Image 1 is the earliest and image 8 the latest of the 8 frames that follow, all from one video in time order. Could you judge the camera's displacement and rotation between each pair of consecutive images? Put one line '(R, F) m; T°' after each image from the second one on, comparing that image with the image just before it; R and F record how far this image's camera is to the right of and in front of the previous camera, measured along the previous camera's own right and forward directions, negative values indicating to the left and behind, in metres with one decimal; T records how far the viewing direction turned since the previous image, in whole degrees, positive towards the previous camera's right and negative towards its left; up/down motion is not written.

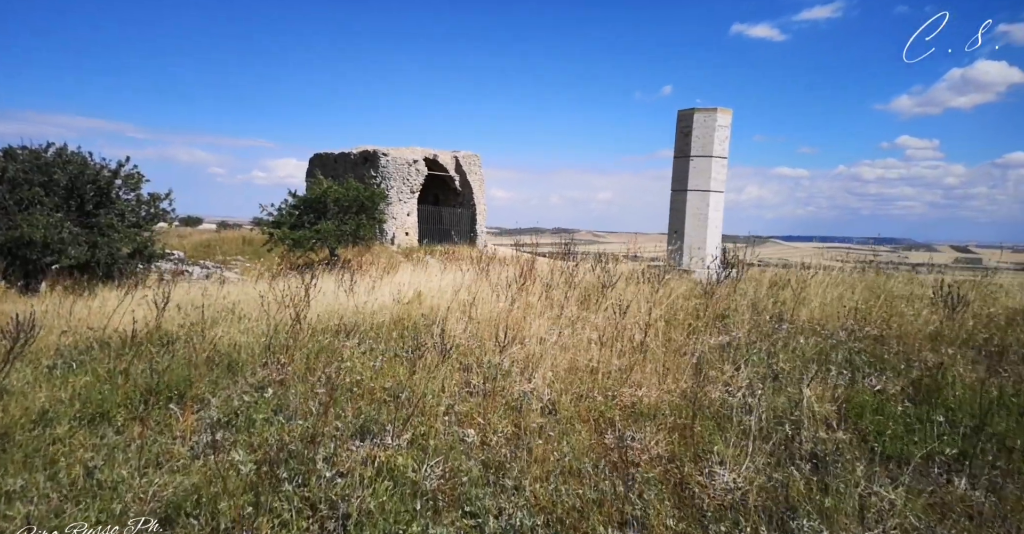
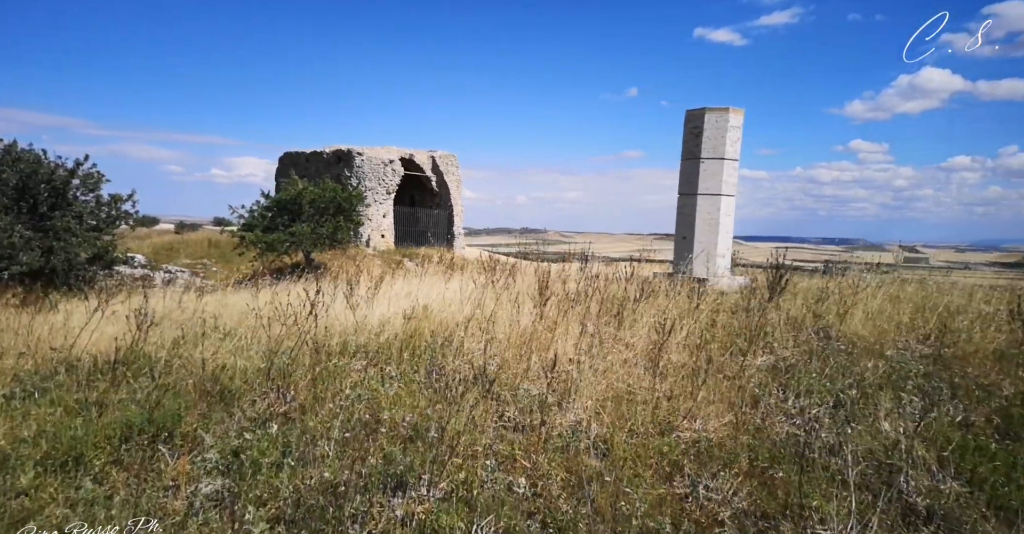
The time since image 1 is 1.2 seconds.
(-0.4, +0.5) m; +3°
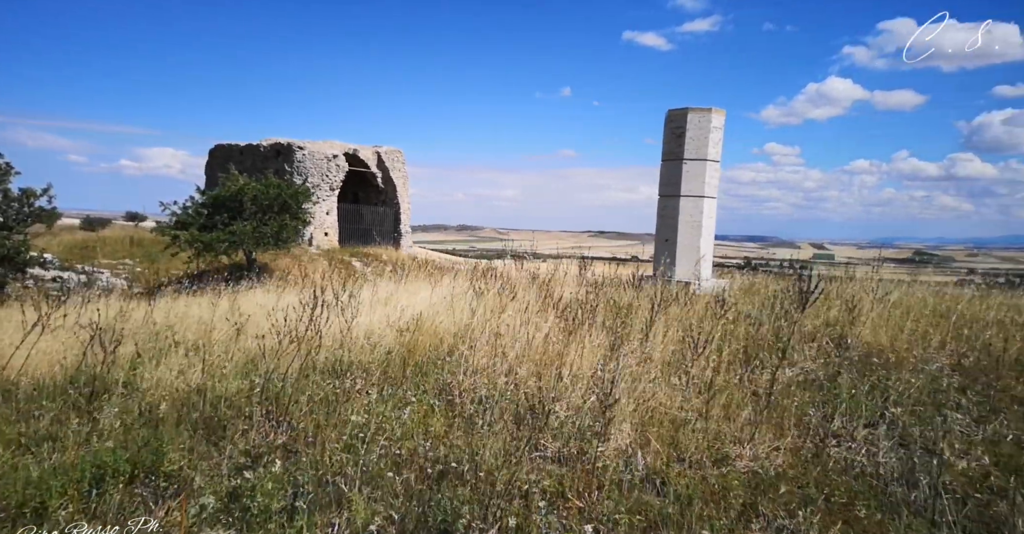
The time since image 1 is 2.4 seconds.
(-0.6, +0.4) m; +6°
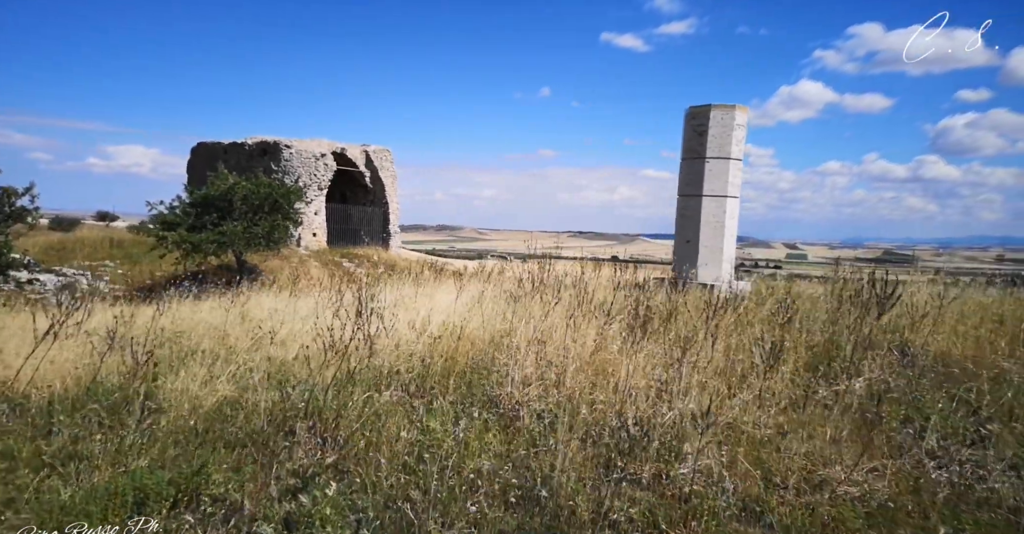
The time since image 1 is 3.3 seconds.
(-0.5, +0.2) m; +2°
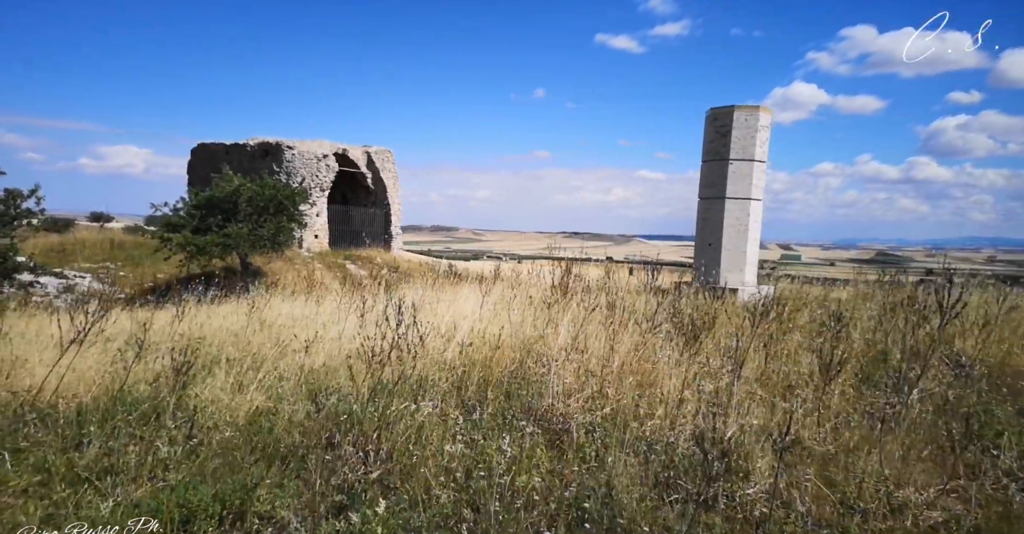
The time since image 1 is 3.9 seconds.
(-0.3, +0.1) m; 0°
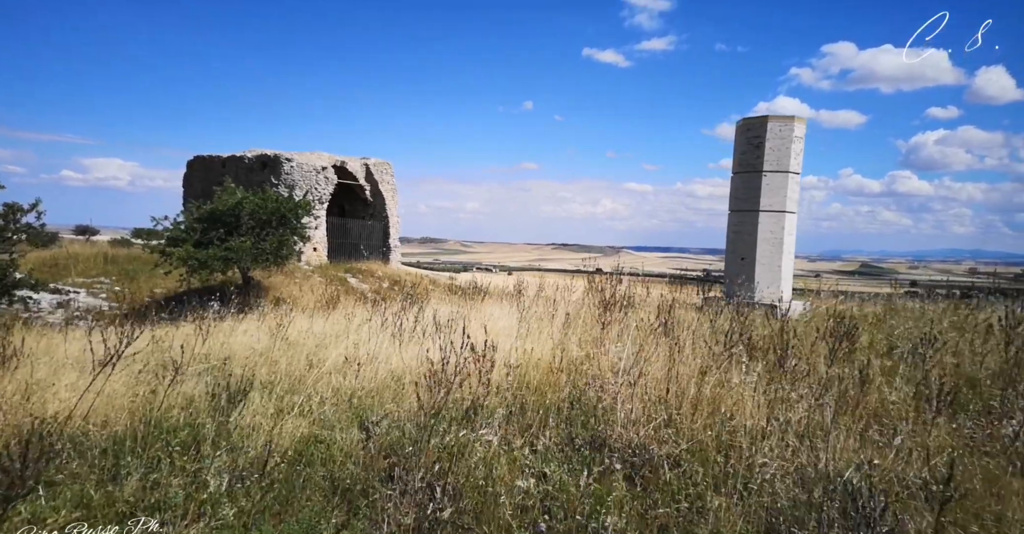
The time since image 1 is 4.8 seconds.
(-0.5, +0.2) m; +1°
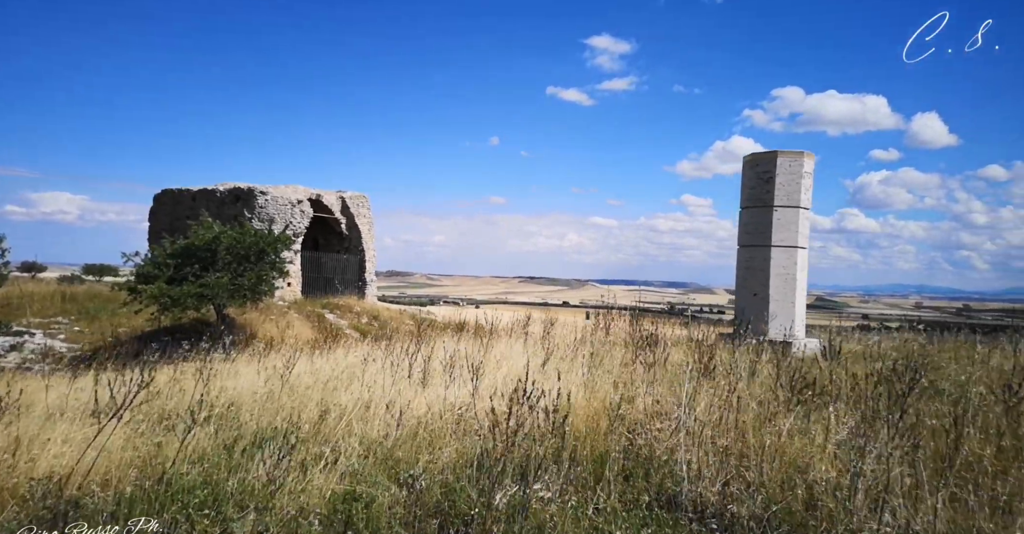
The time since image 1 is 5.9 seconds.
(-0.5, +0.2) m; +3°
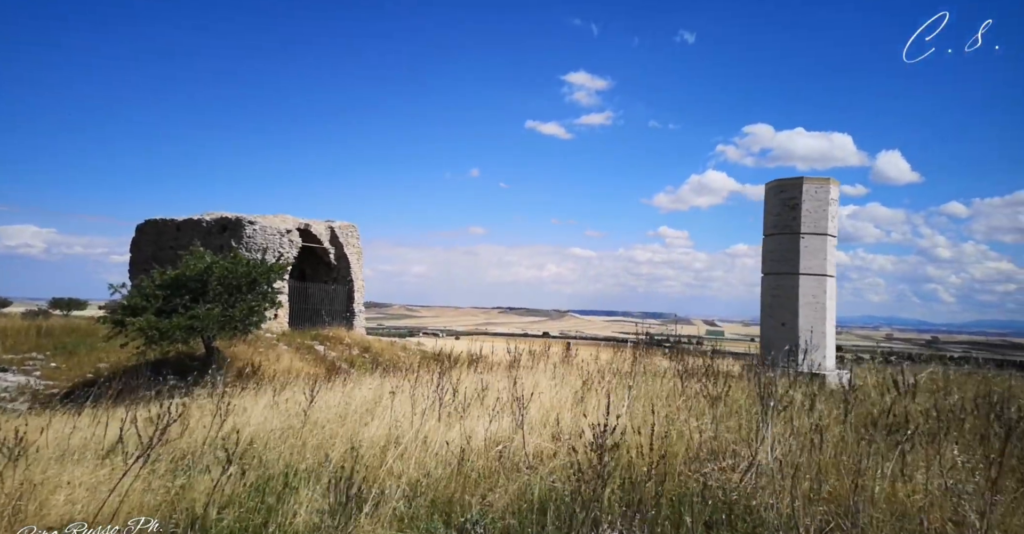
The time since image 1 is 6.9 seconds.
(-0.5, +0.3) m; +2°
